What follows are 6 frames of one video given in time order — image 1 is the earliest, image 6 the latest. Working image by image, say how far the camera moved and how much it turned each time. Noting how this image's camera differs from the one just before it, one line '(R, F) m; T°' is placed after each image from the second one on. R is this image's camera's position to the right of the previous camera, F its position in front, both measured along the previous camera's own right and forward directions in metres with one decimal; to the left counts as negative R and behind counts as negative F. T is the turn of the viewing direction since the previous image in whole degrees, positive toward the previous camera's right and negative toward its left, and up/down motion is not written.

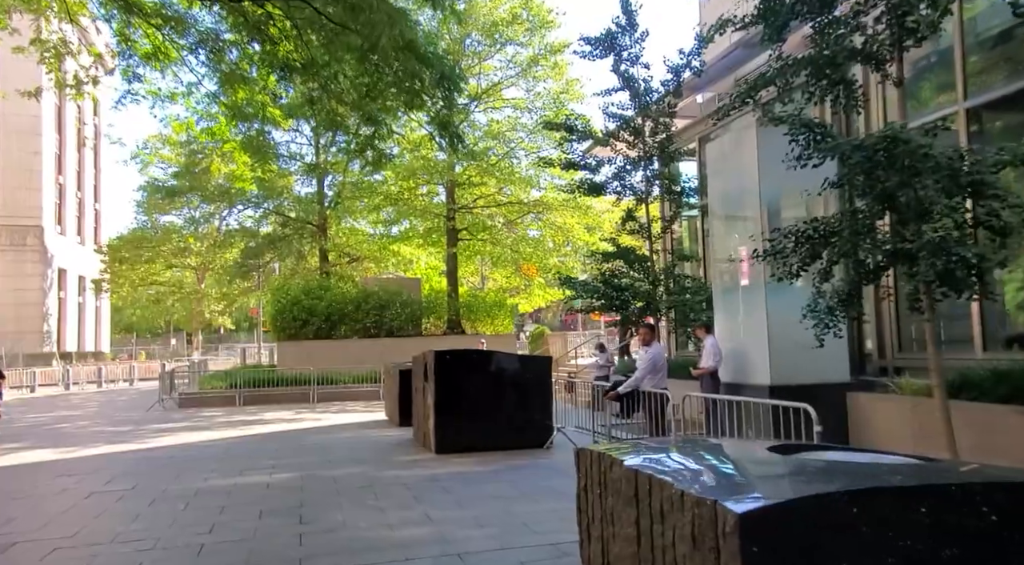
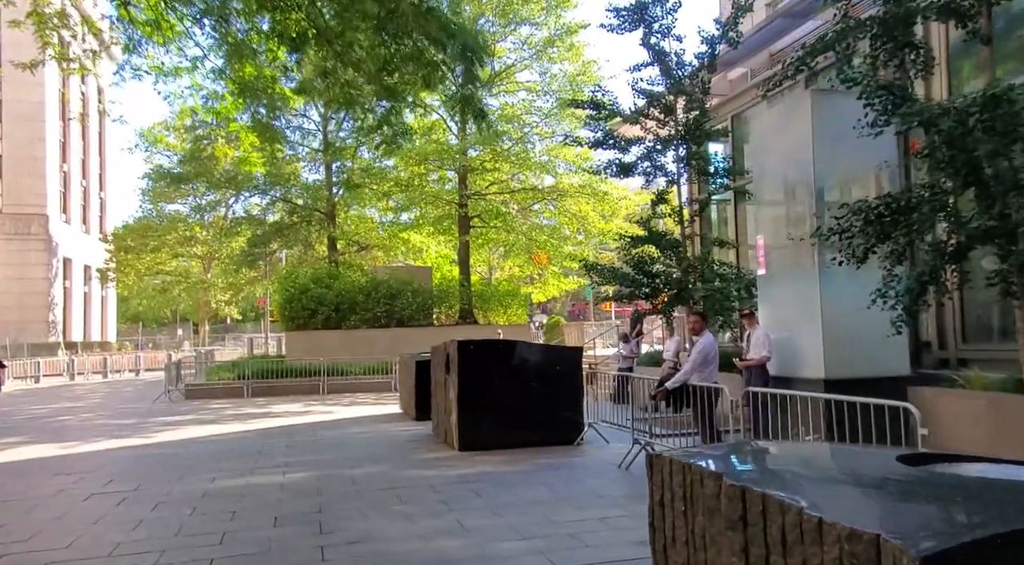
(-0.3, +0.8) m; 0°
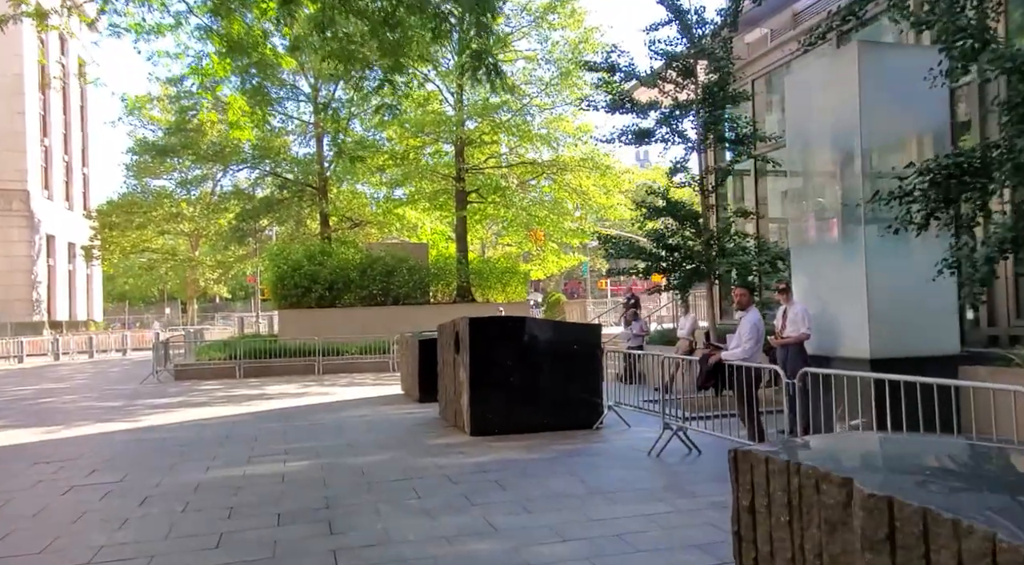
(-0.3, +0.8) m; +1°
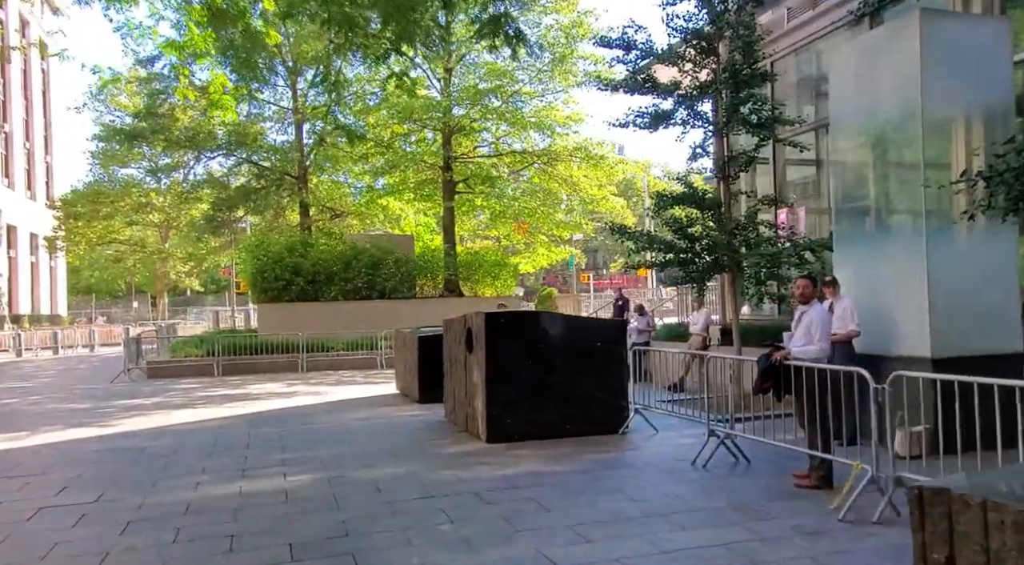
(-0.5, +0.9) m; +2°
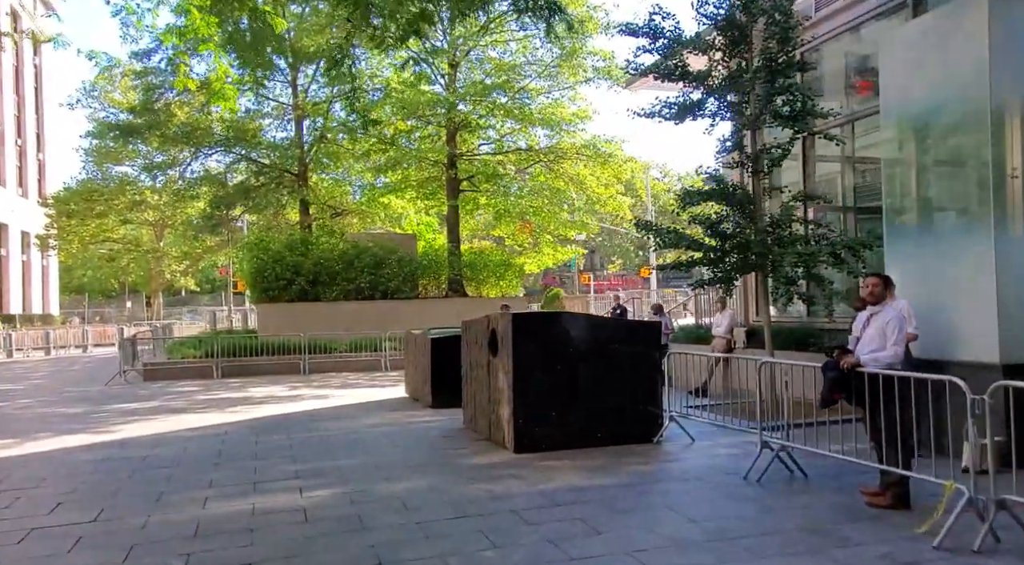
(-0.4, +0.6) m; 0°
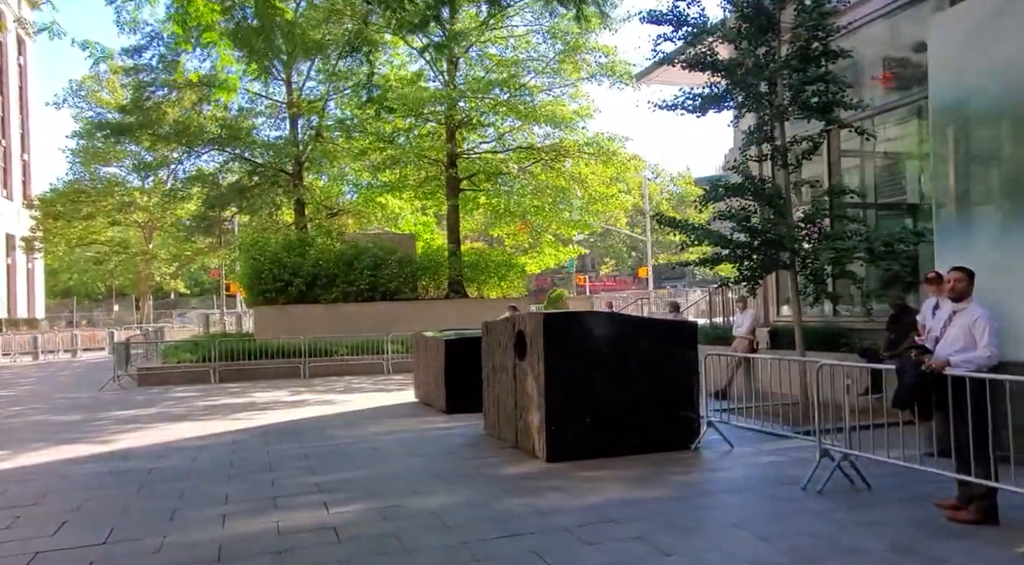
(-0.4, +0.5) m; +1°
